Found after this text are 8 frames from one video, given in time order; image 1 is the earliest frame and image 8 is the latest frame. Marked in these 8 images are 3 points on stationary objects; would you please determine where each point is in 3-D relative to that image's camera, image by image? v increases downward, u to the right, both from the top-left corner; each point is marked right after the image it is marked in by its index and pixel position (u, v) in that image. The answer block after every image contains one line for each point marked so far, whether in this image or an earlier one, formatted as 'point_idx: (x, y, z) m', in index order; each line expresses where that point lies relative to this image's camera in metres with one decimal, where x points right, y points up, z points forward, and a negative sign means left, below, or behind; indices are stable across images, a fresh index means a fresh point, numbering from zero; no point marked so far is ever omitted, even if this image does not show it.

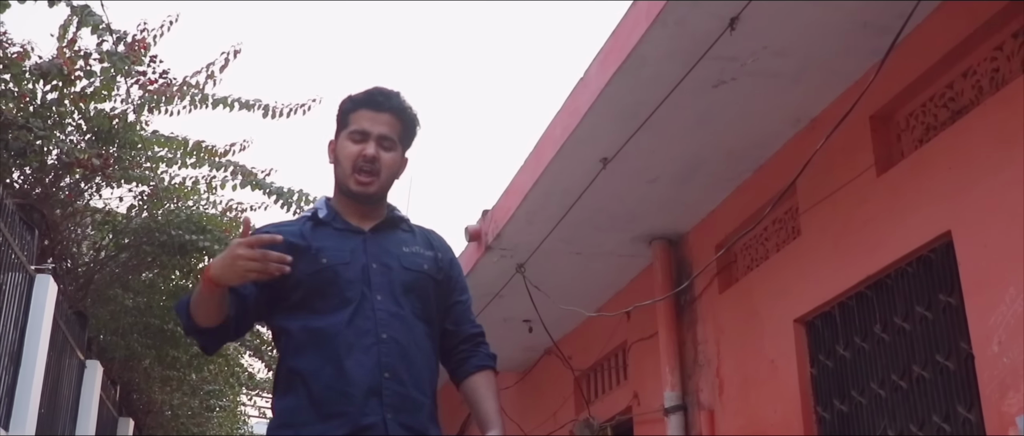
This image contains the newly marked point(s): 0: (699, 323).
0: (+1.2, -0.6, +6.9) m
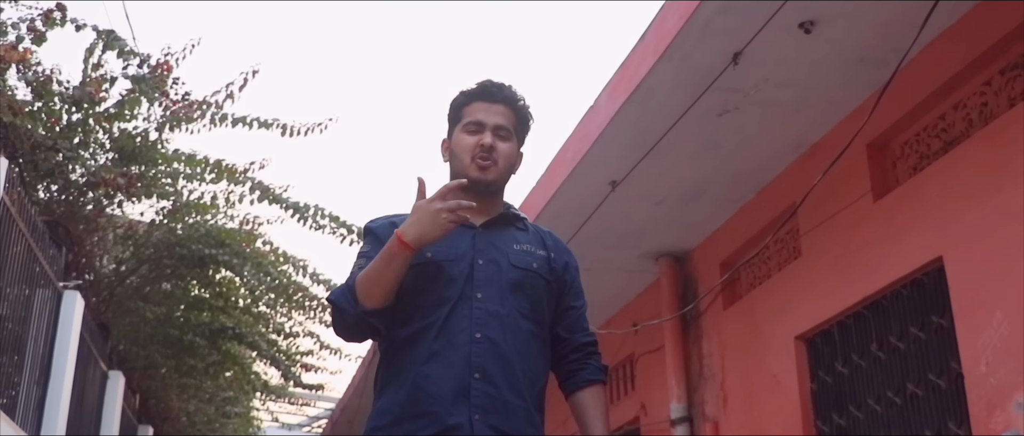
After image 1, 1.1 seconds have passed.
0: (+1.2, -0.8, +7.1) m
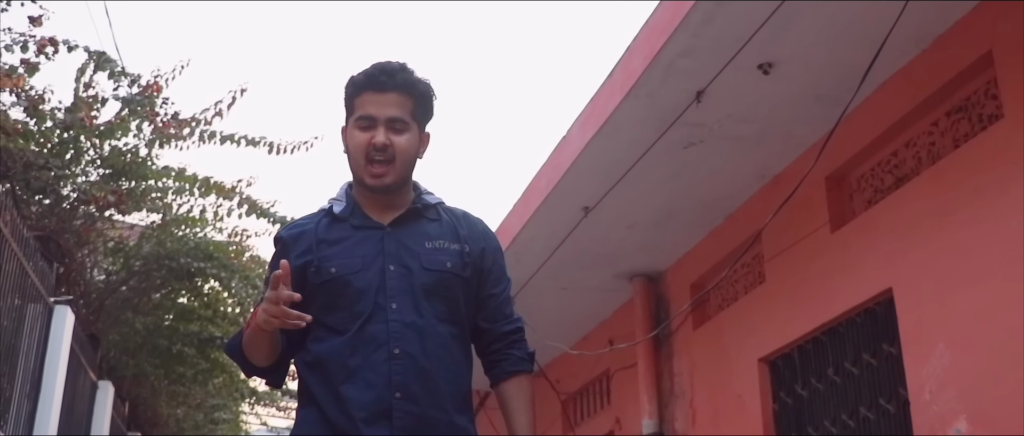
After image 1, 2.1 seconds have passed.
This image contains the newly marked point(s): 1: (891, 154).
0: (+1.1, -0.9, +7.4) m
1: (+1.8, +0.3, +5.4) m
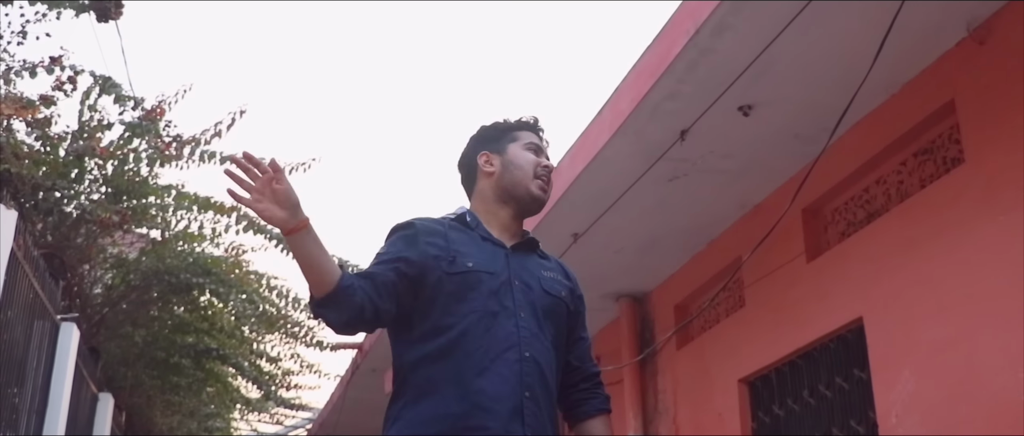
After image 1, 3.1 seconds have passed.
0: (+1.0, -1.1, +7.7) m
1: (+1.8, +0.1, +5.7) m
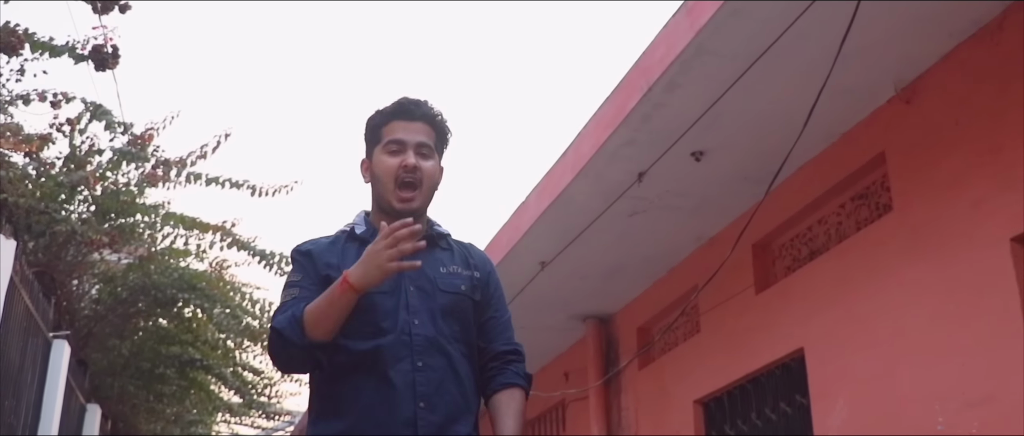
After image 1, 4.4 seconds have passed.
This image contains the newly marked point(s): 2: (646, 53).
0: (+0.8, -1.3, +8.2) m
1: (+1.6, -0.1, +6.2) m
2: (+0.6, +0.8, +5.3) m
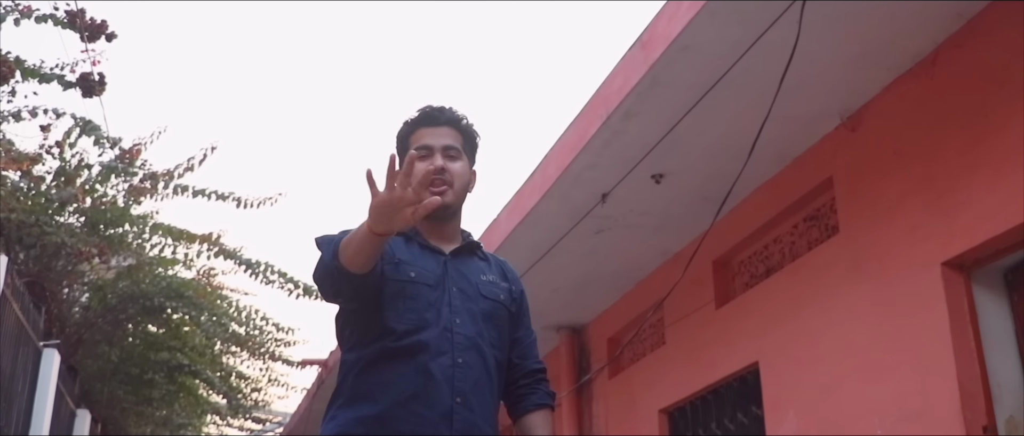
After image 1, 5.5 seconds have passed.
0: (+0.6, -1.4, +8.5) m
1: (+1.5, -0.2, +6.5) m
2: (+0.5, +0.7, +5.6) m
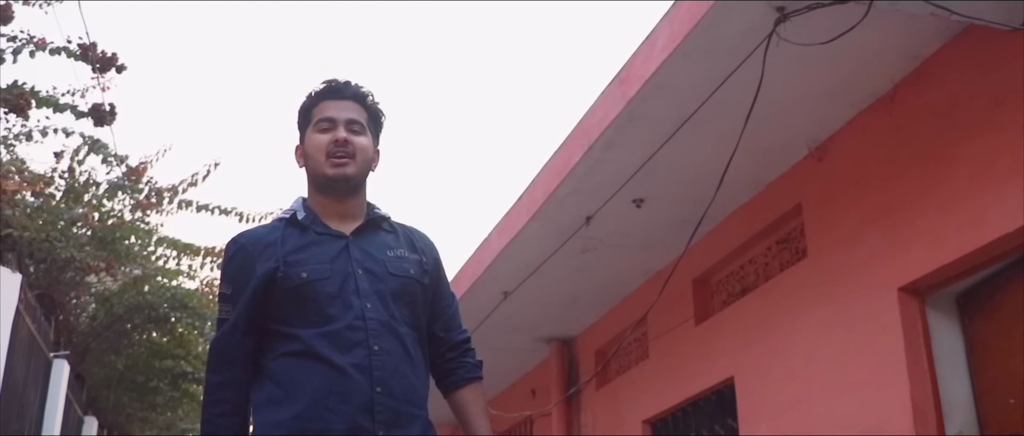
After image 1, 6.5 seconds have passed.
0: (+0.6, -1.5, +8.8) m
1: (+1.4, -0.3, +6.9) m
2: (+0.4, +0.5, +5.9) m
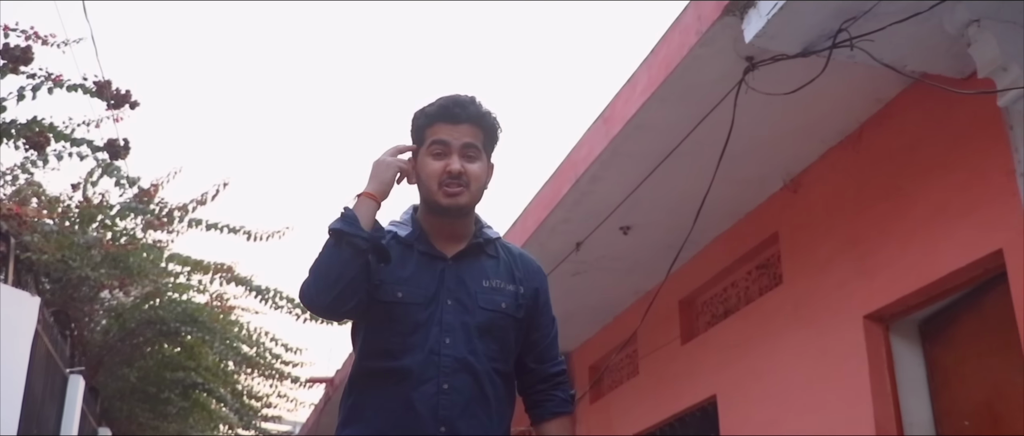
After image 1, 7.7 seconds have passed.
0: (+0.5, -1.7, +9.1) m
1: (+1.4, -0.5, +7.2) m
2: (+0.3, +0.4, +6.3) m
